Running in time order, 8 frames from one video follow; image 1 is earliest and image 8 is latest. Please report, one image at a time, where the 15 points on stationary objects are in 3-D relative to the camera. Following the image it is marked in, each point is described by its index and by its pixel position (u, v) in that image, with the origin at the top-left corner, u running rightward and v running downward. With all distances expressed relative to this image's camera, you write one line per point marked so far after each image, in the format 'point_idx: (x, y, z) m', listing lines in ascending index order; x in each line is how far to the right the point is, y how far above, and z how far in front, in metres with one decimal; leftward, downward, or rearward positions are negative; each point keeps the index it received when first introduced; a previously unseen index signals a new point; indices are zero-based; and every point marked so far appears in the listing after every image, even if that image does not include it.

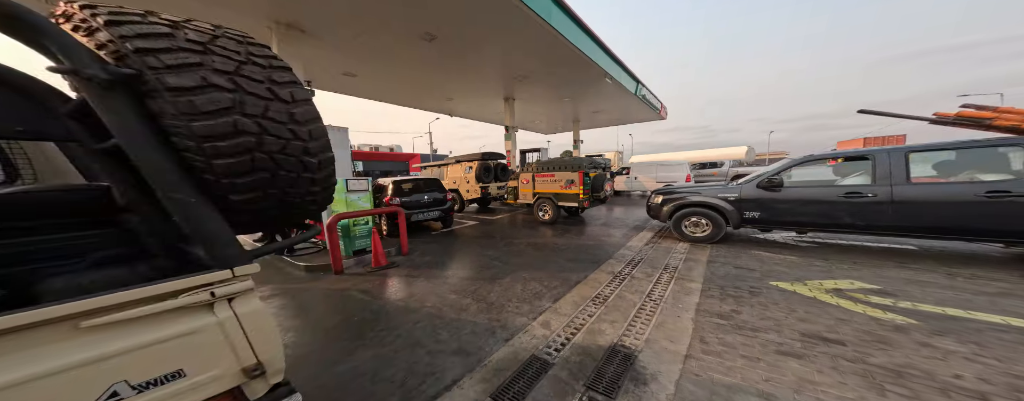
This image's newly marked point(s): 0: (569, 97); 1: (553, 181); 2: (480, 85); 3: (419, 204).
0: (+3.0, +5.3, +13.0) m
1: (+1.3, +0.5, +7.9) m
2: (-1.3, +5.0, +11.0) m
3: (-2.4, -0.1, +6.5) m
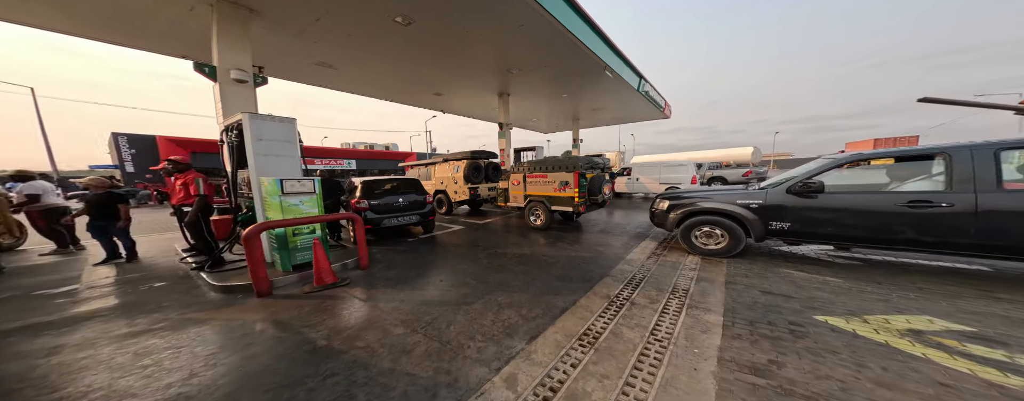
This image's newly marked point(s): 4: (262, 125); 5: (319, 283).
0: (+2.7, +5.2, +12.3) m
1: (+1.0, +0.4, +7.1) m
2: (-1.6, +4.9, +10.3) m
3: (-2.7, -0.2, +5.8) m
4: (-3.4, +1.0, +3.4) m
5: (-2.5, -1.1, +3.3) m
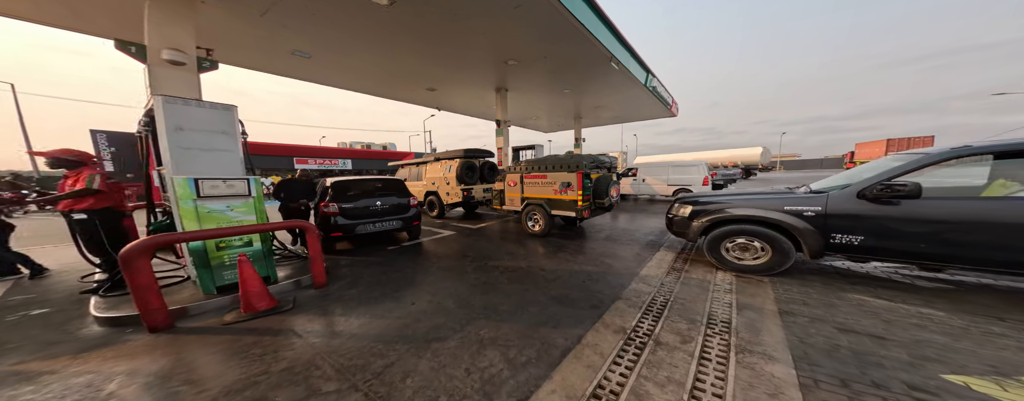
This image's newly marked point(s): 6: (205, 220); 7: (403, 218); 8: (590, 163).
0: (+2.7, +5.1, +11.5) m
1: (+0.9, +0.4, +6.4) m
2: (-1.6, +4.8, +9.6) m
3: (-2.8, -0.2, +5.1) m
4: (-3.5, +0.9, +2.7) m
5: (-2.7, -1.1, +2.6) m
6: (-3.1, -0.2, +2.6) m
7: (-2.4, -0.4, +5.4) m
8: (+1.8, +0.8, +5.9) m
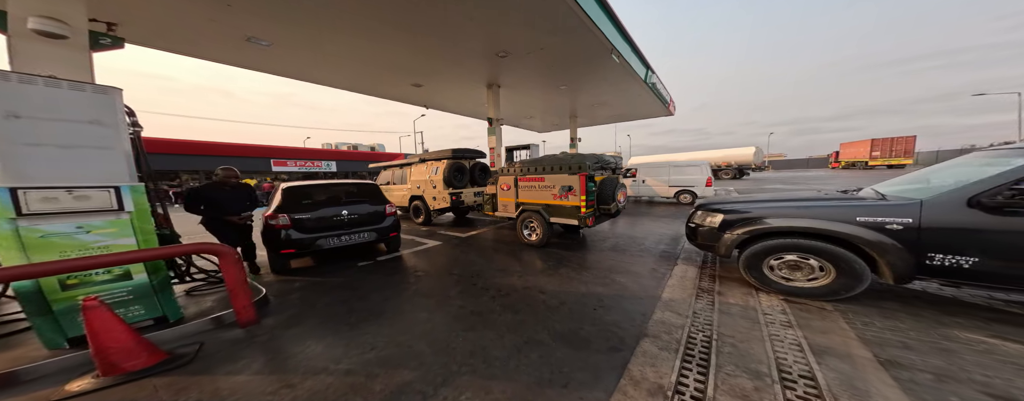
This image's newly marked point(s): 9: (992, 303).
0: (+2.3, +4.9, +10.9) m
1: (+0.7, +0.3, +5.6) m
2: (-1.9, +4.7, +8.9) m
3: (-3.0, -0.4, +4.2) m
4: (-3.6, +0.8, +1.9) m
5: (-2.7, -1.2, +1.8) m
6: (-3.1, -0.3, +1.7) m
7: (-2.5, -0.5, +4.6) m
8: (+1.7, +0.7, +5.2) m
9: (+4.3, -0.9, +2.3) m
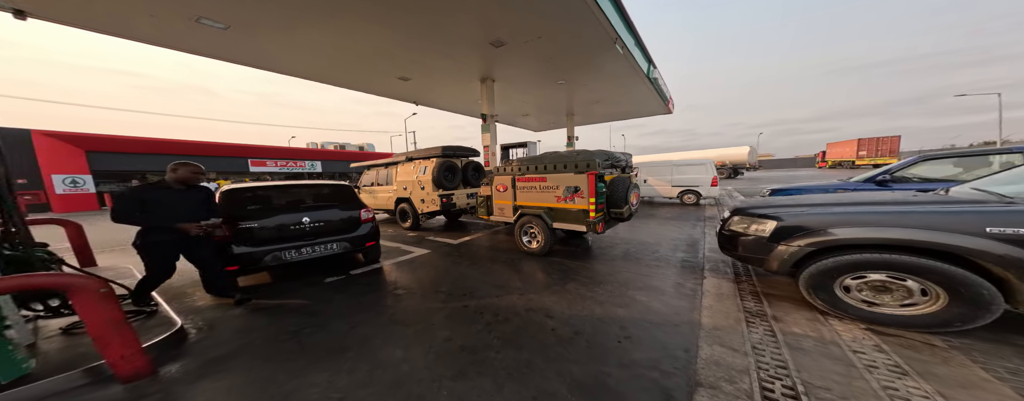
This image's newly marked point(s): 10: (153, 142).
0: (+2.1, +4.9, +10.3) m
1: (+0.7, +0.2, +5.0) m
2: (-2.1, +4.6, +8.2) m
3: (-3.0, -0.4, +3.5) m
4: (-3.5, +0.7, +1.1) m
5: (-2.6, -1.3, +1.0) m
6: (-3.1, -0.4, +1.0) m
7: (-2.5, -0.6, +3.9) m
8: (+1.6, +0.7, +4.5) m
9: (+4.3, -0.9, +1.7) m
10: (-21.3, +3.5, +15.2) m
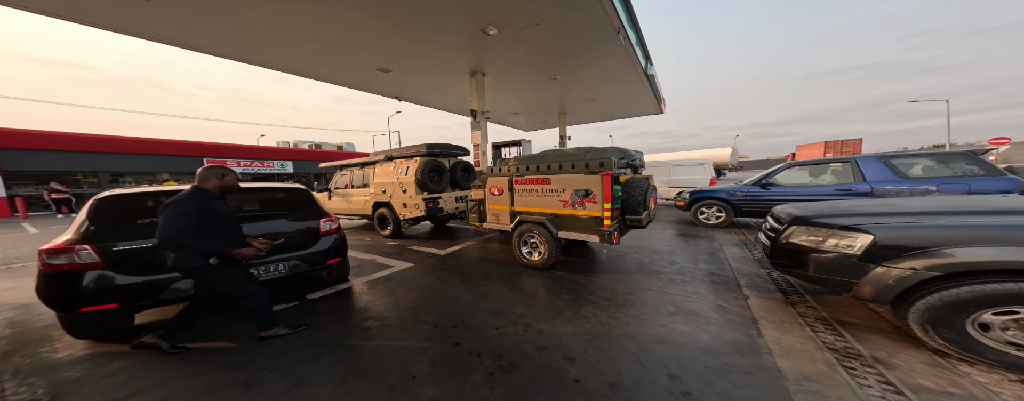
0: (+1.8, +4.8, +9.7) m
1: (+0.6, +0.1, +4.3) m
2: (-2.3, +4.5, +7.3) m
3: (-2.9, -0.5, +2.6) m
4: (-3.4, +0.7, +0.2) m
5: (-2.4, -1.4, +0.2) m
6: (-2.9, -0.4, +0.1) m
7: (-2.5, -0.7, +3.0) m
8: (+1.6, +0.6, +3.9) m
9: (+4.5, -0.9, +1.2) m
10: (-21.9, +3.2, +13.4) m
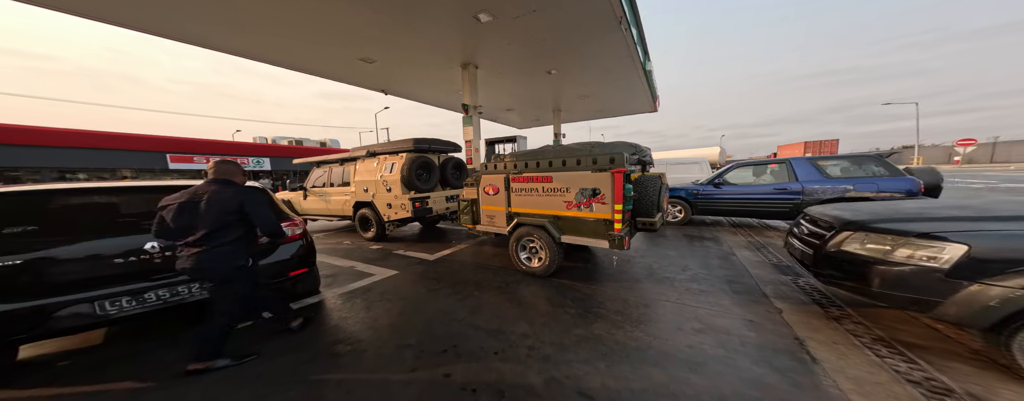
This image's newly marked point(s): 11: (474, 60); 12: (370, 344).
0: (+1.6, +4.8, +9.3) m
1: (+0.6, +0.1, +3.9) m
2: (-2.4, +4.5, +6.8) m
3: (-2.9, -0.5, +2.0) m
4: (-3.2, +0.6, -0.4) m
5: (-2.3, -1.4, -0.4) m
6: (-2.8, -0.5, -0.4) m
7: (-2.4, -0.7, +2.5) m
8: (+1.6, +0.6, +3.5) m
9: (+4.5, -1.0, +0.9) m
10: (-22.3, +3.2, +12.1) m
11: (-1.3, +4.6, +8.4) m
12: (-1.4, -1.4, +2.6) m
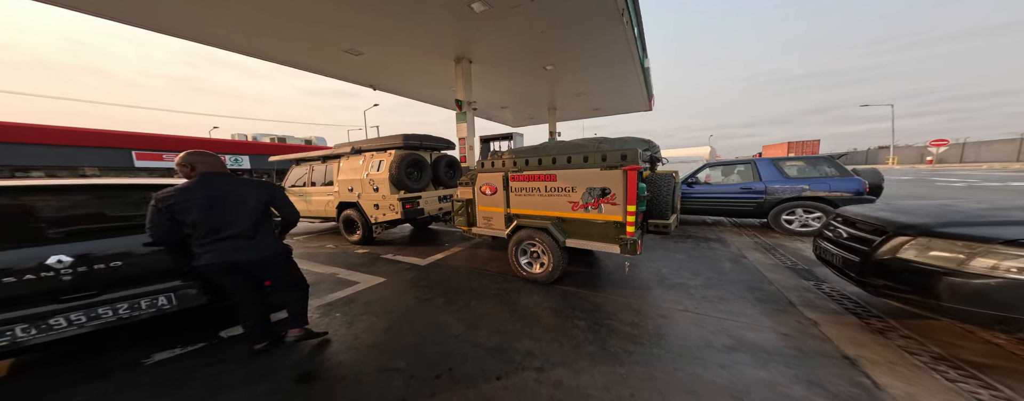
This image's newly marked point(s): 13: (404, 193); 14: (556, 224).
0: (+1.4, +4.8, +8.9) m
1: (+0.6, +0.1, +3.5) m
2: (-2.5, +4.5, +6.3) m
3: (-2.8, -0.6, +1.6) m
4: (-3.1, +0.6, -0.8) m
5: (-2.2, -1.4, -0.8) m
6: (-2.6, -0.5, -0.9) m
7: (-2.4, -0.7, +2.1) m
8: (+1.6, +0.6, +3.2) m
9: (+4.6, -1.0, +0.7) m
10: (-22.5, +3.2, +11.1) m
11: (-1.4, +4.6, +8.0) m
12: (-1.4, -1.5, +2.2) m
13: (-2.1, +0.2, +5.1) m
14: (+0.6, -0.3, +3.6) m
